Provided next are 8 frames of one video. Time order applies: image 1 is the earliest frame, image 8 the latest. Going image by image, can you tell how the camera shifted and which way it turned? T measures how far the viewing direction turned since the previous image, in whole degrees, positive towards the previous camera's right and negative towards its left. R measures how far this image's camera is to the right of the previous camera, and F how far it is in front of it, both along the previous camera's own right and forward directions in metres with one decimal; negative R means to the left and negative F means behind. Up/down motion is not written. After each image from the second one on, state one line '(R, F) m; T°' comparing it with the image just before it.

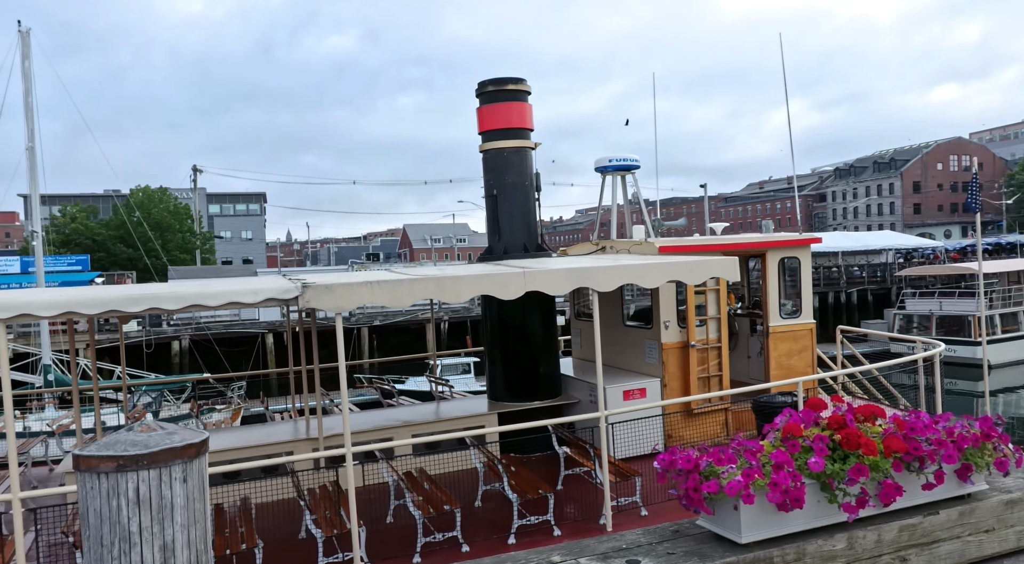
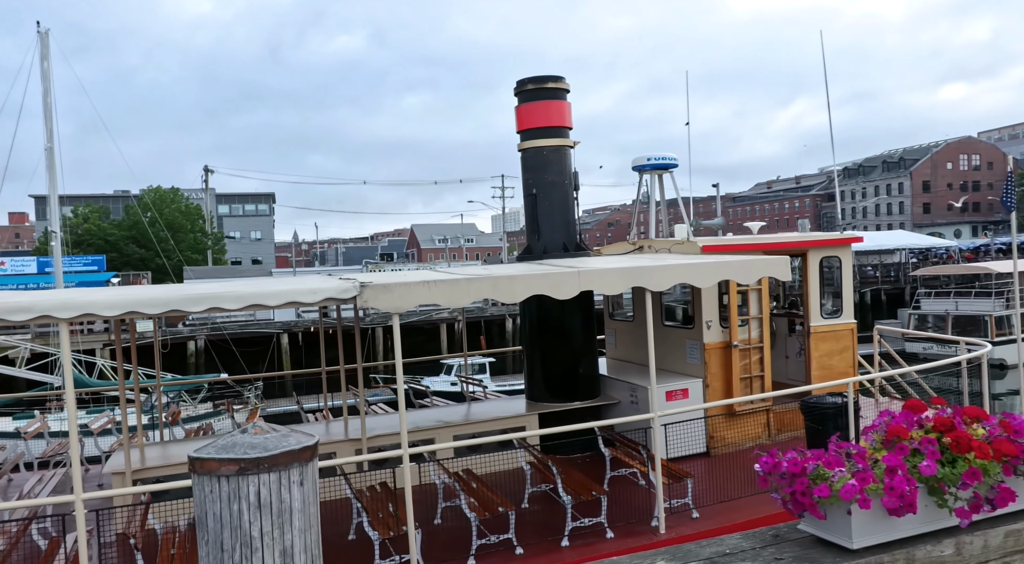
(-0.3, 0.0) m; -1°
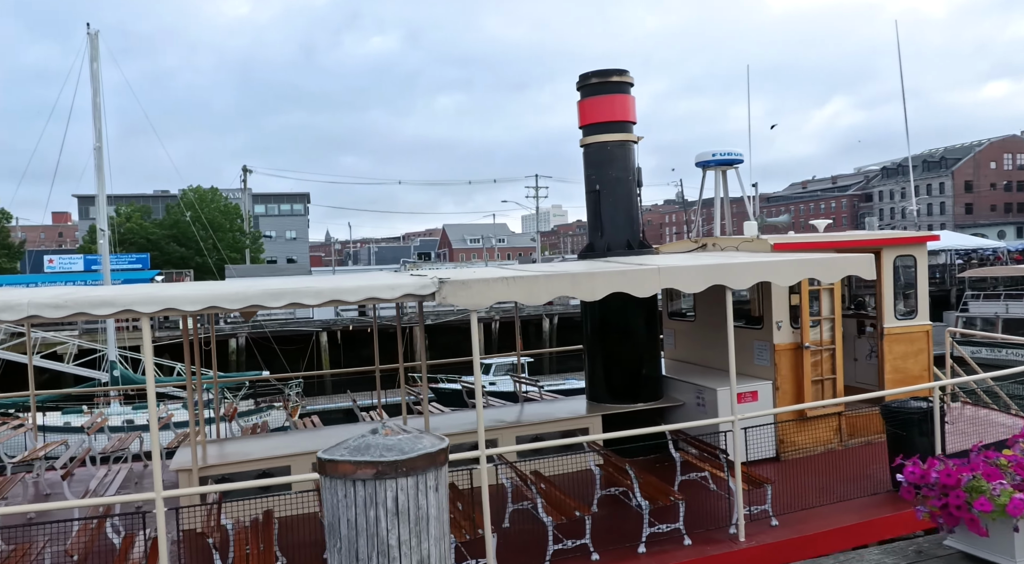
(-0.3, +0.1) m; -2°
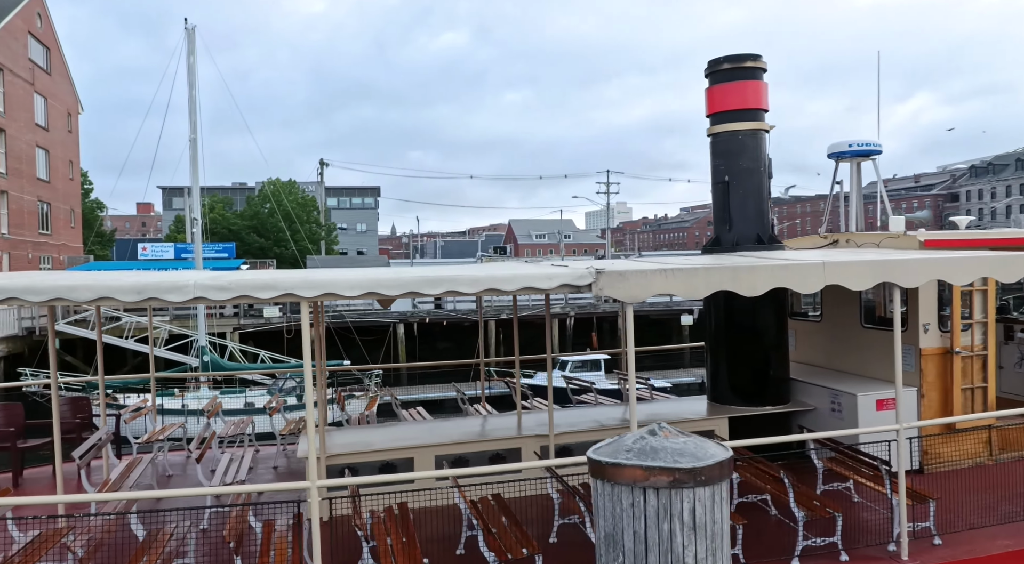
(-0.5, +0.2) m; -5°
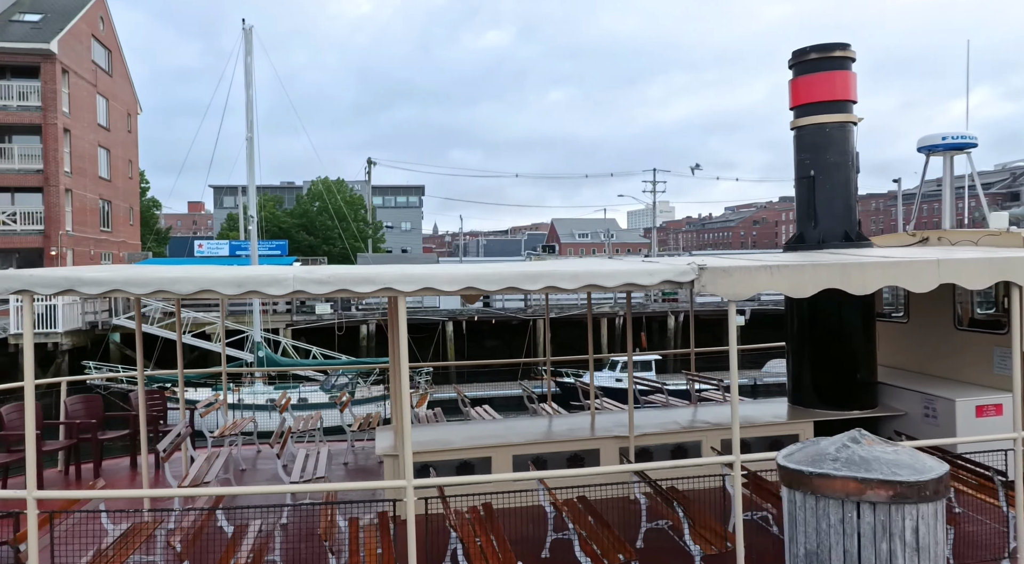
(-0.3, +0.1) m; -3°
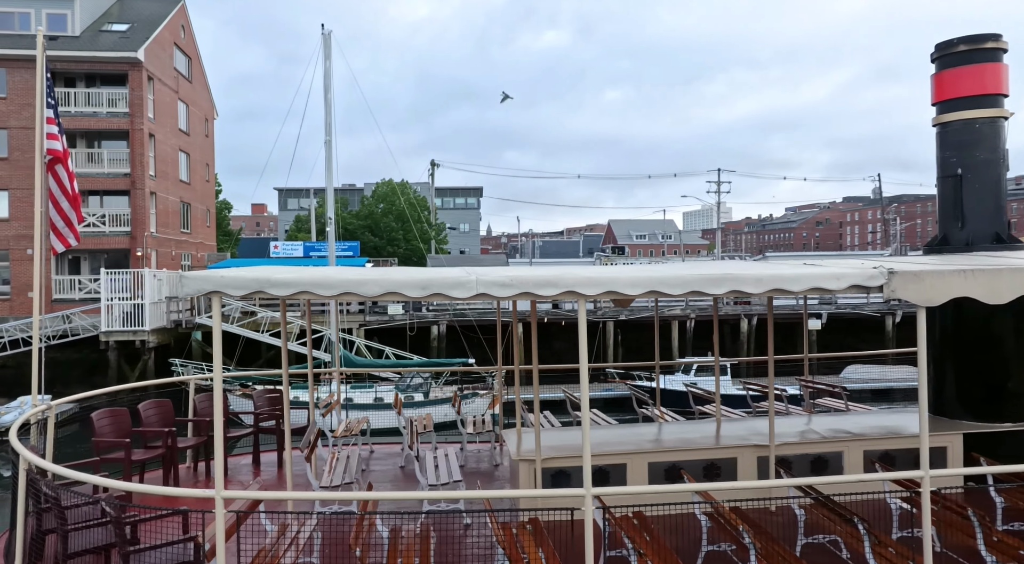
(-0.6, +0.1) m; -4°
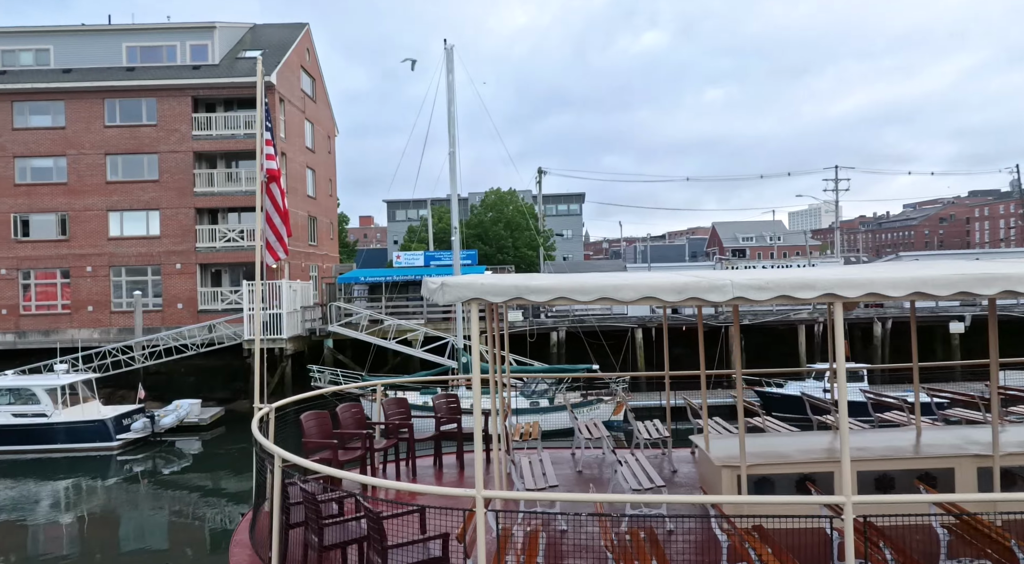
(-0.7, -0.1) m; -8°
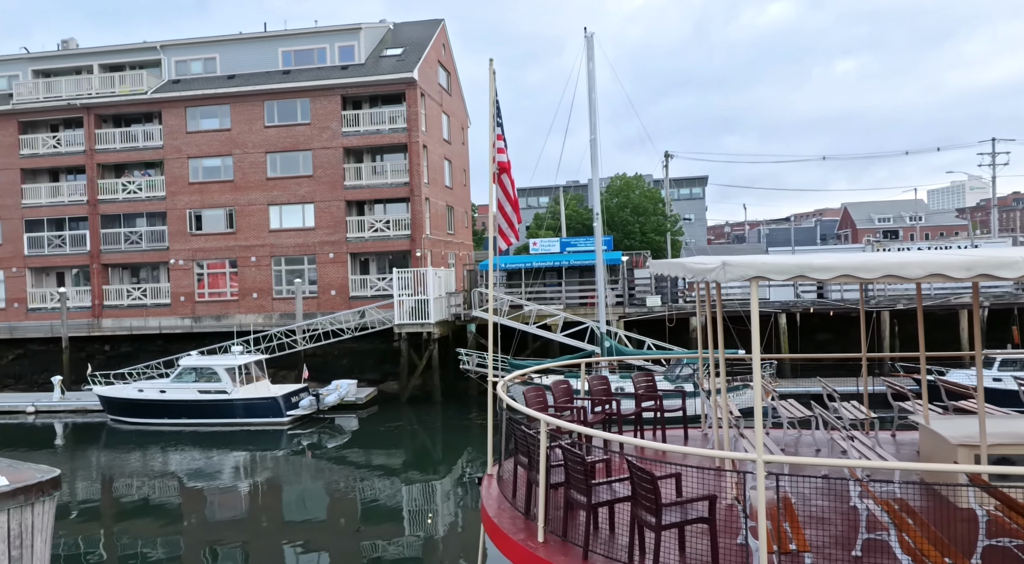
(-0.8, -0.4) m; -9°
